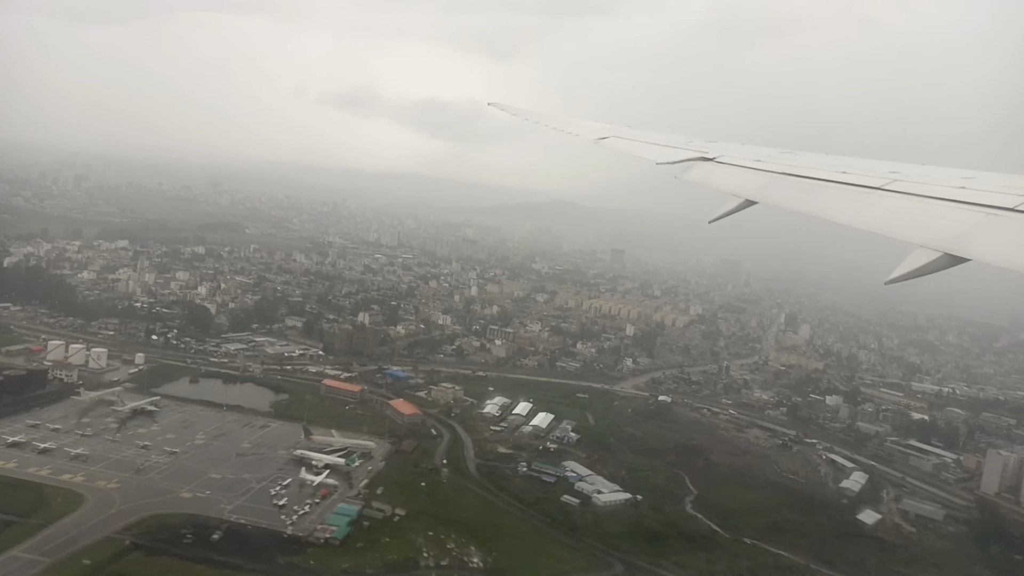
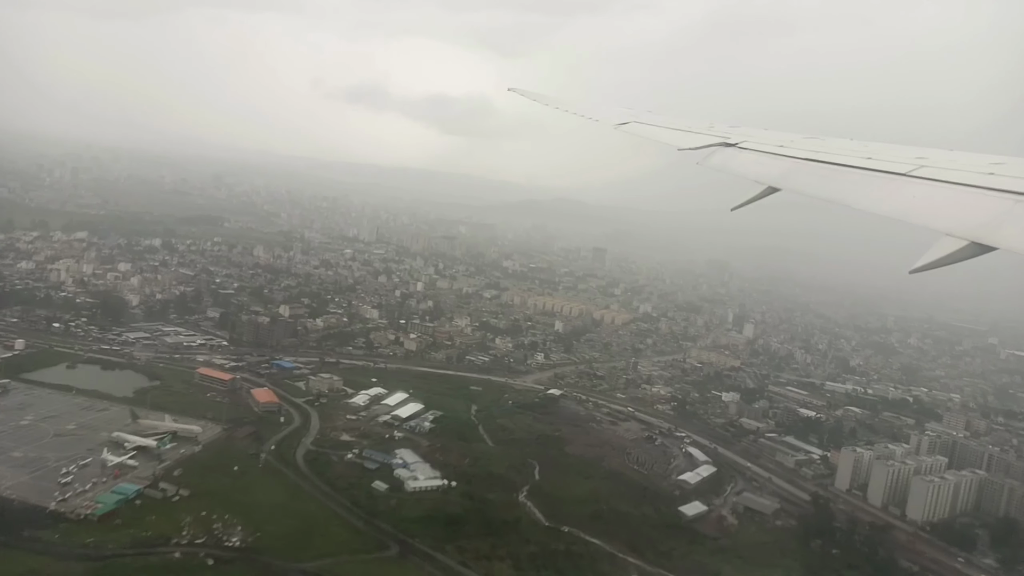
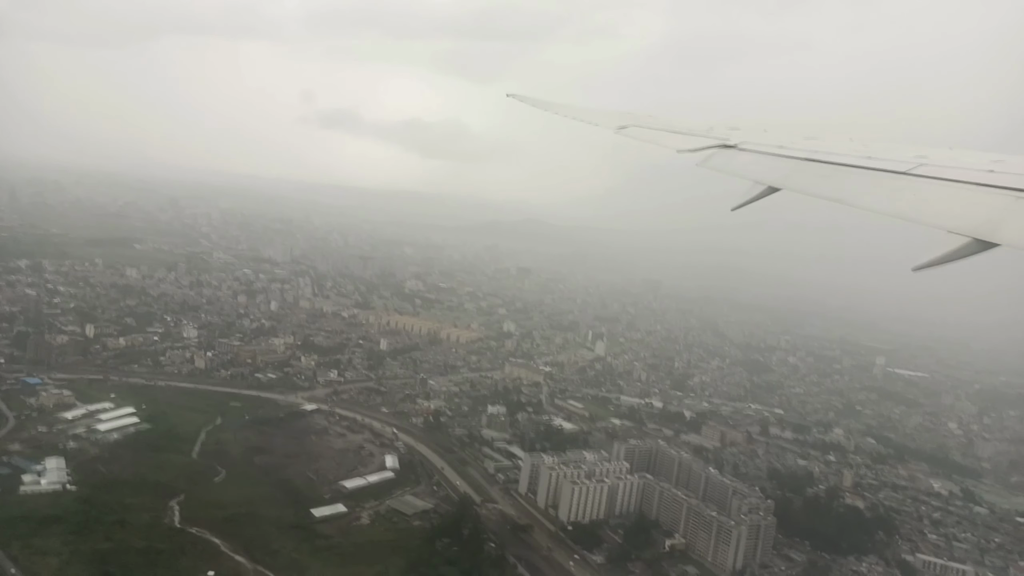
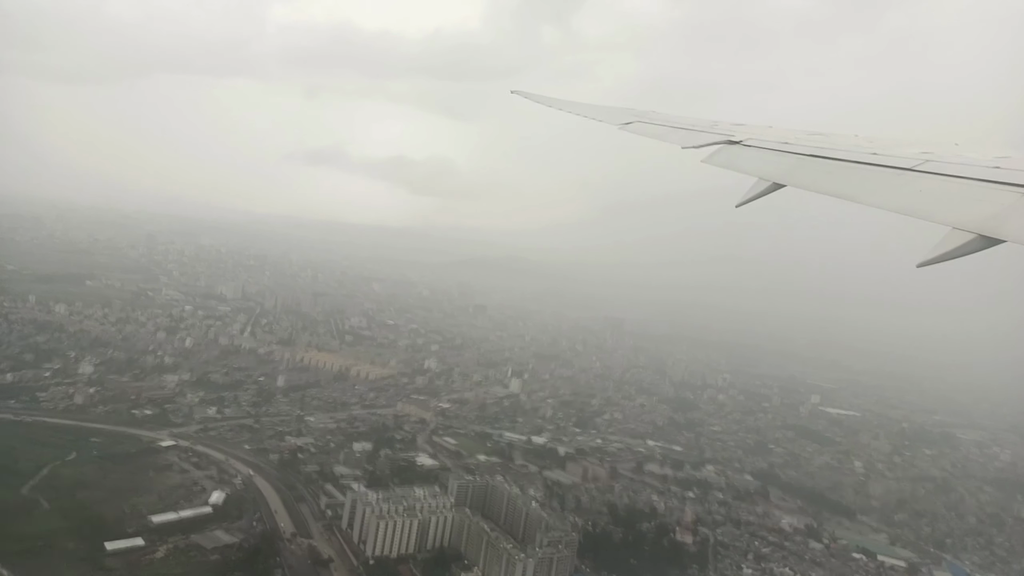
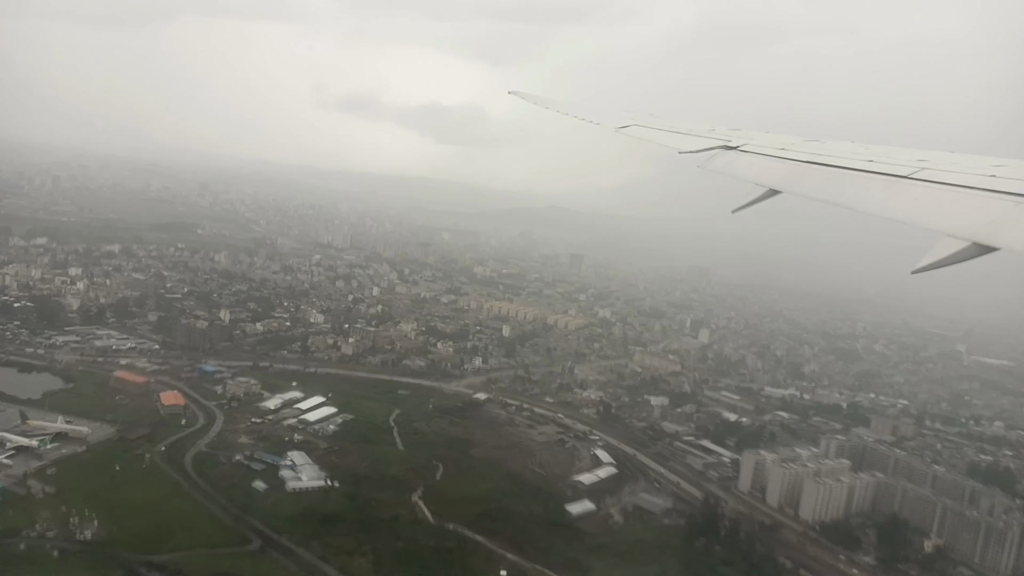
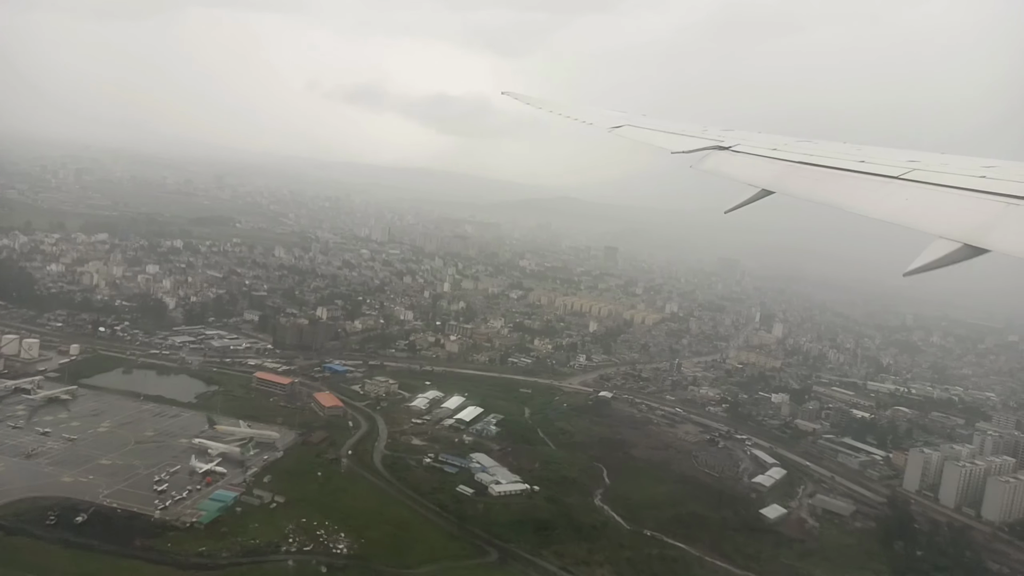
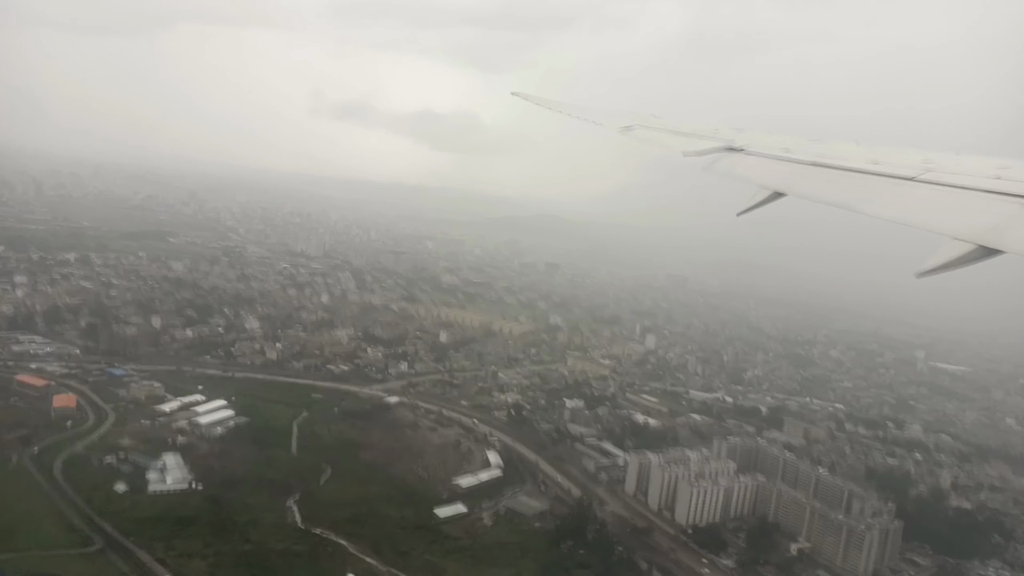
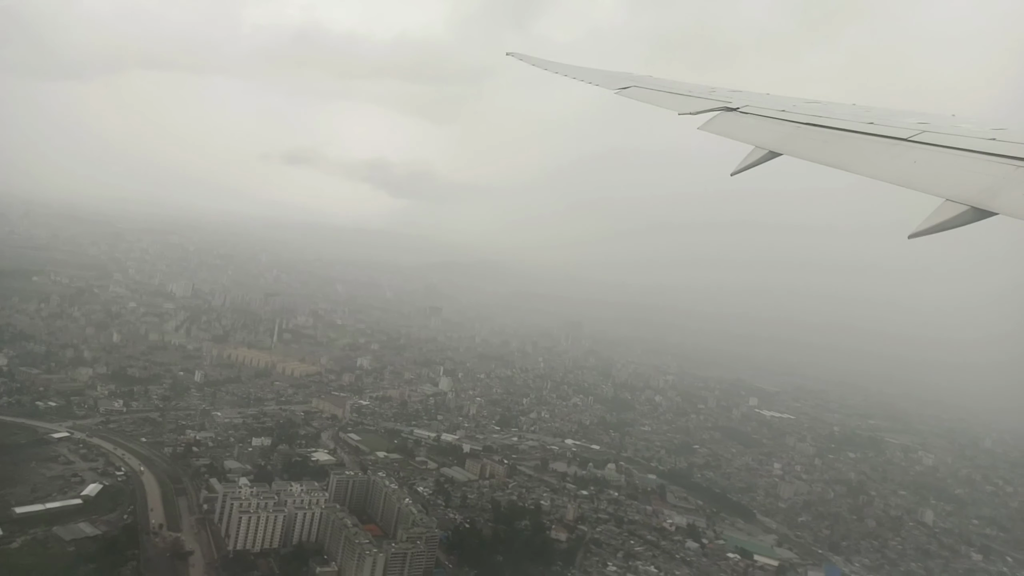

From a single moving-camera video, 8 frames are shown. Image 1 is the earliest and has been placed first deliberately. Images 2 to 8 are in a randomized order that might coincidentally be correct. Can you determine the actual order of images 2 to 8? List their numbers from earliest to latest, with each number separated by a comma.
6, 2, 5, 7, 3, 4, 8
